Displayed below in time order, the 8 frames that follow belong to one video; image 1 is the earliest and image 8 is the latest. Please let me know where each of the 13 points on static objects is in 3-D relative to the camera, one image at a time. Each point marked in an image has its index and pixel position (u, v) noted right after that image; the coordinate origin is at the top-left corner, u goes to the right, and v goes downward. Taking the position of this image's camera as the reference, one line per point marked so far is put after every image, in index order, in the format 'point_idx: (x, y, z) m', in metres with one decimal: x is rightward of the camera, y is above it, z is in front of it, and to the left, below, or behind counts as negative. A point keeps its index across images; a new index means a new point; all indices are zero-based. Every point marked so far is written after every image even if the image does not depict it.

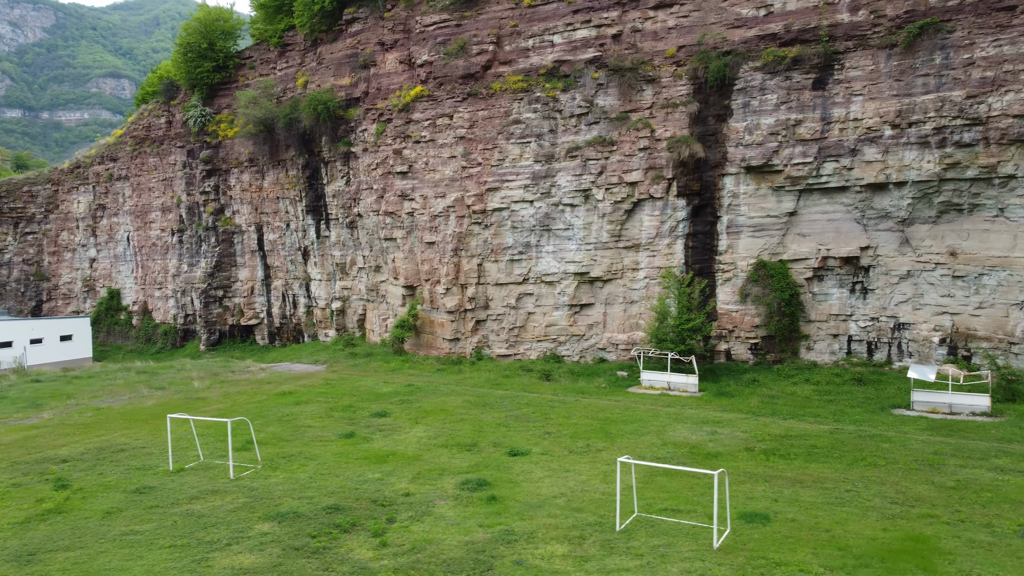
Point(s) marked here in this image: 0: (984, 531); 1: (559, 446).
0: (+5.8, -3.0, +10.0) m
1: (+0.8, -2.8, +14.1) m
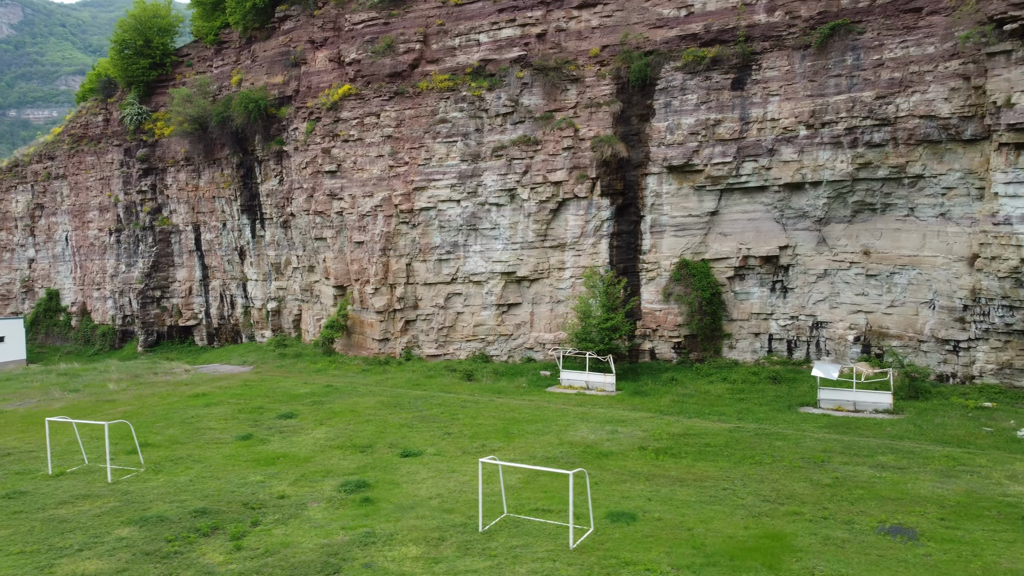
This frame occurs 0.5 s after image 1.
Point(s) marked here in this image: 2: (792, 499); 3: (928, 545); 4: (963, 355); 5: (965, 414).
0: (+4.1, -3.0, +10.1) m
1: (-1.0, -2.7, +14.1) m
2: (+3.8, -2.9, +11.2) m
3: (+4.8, -3.0, +9.5) m
4: (+9.9, -1.5, +17.8) m
5: (+8.7, -2.4, +15.7) m
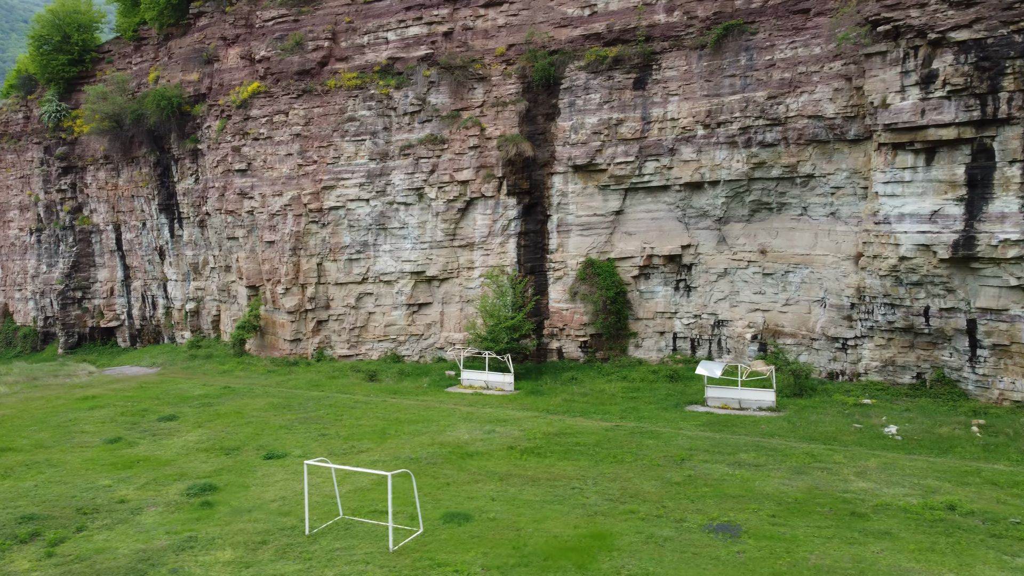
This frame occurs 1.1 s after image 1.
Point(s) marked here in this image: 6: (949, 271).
0: (+2.0, -3.0, +10.1) m
1: (-3.3, -2.7, +13.9) m
2: (+1.7, -2.9, +11.2) m
3: (+2.7, -3.0, +9.5) m
4: (+7.5, -1.4, +18.0) m
5: (+6.4, -2.4, +15.8) m
6: (+8.6, +0.3, +16.0) m
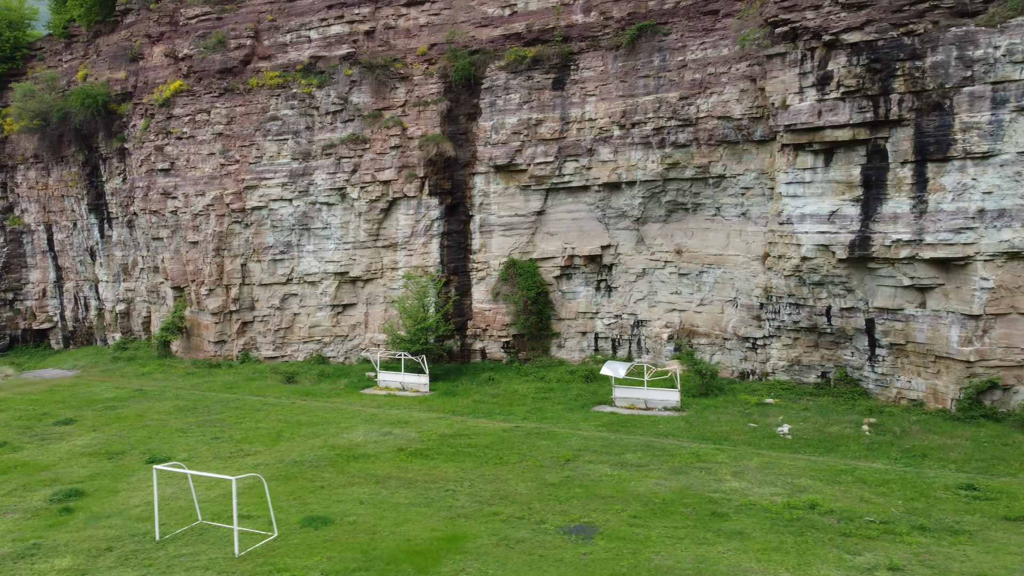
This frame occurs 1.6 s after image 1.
0: (+0.2, -3.0, +10.1) m
1: (-5.1, -2.8, +13.8) m
2: (-0.1, -2.9, +11.1) m
3: (+1.0, -3.0, +9.5) m
4: (+5.5, -1.4, +18.1) m
5: (+4.5, -2.4, +15.9) m
6: (+6.6, +0.3, +16.1) m
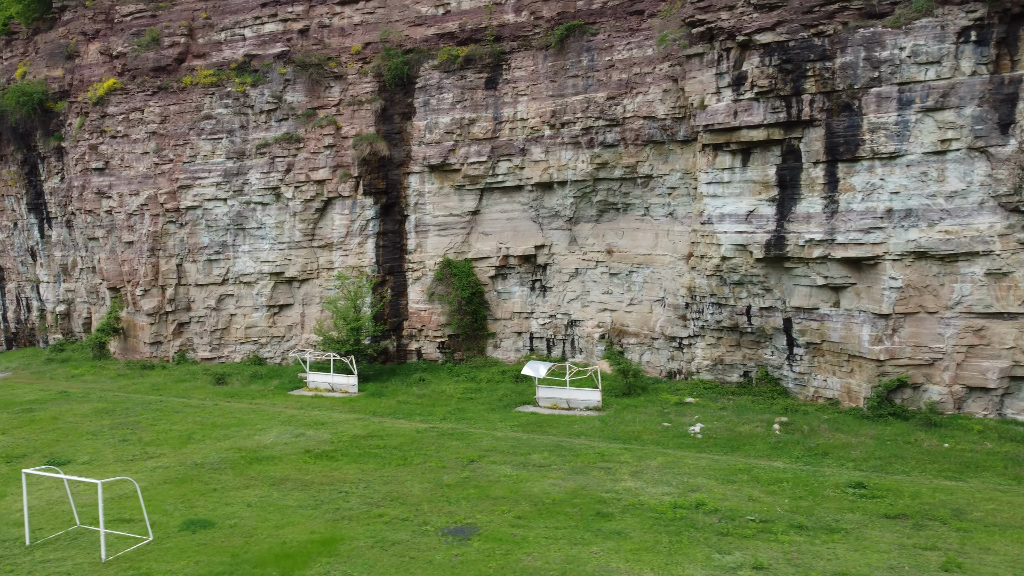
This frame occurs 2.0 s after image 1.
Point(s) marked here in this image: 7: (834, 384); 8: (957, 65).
0: (-1.3, -3.0, +10.0) m
1: (-6.7, -2.8, +13.6) m
2: (-1.6, -2.9, +11.1) m
3: (-0.5, -3.0, +9.4) m
4: (+3.9, -1.4, +18.2) m
5: (+2.9, -2.4, +15.9) m
6: (+5.0, +0.4, +16.1) m
7: (+6.2, -1.8, +15.7) m
8: (+7.6, +3.8, +13.9) m
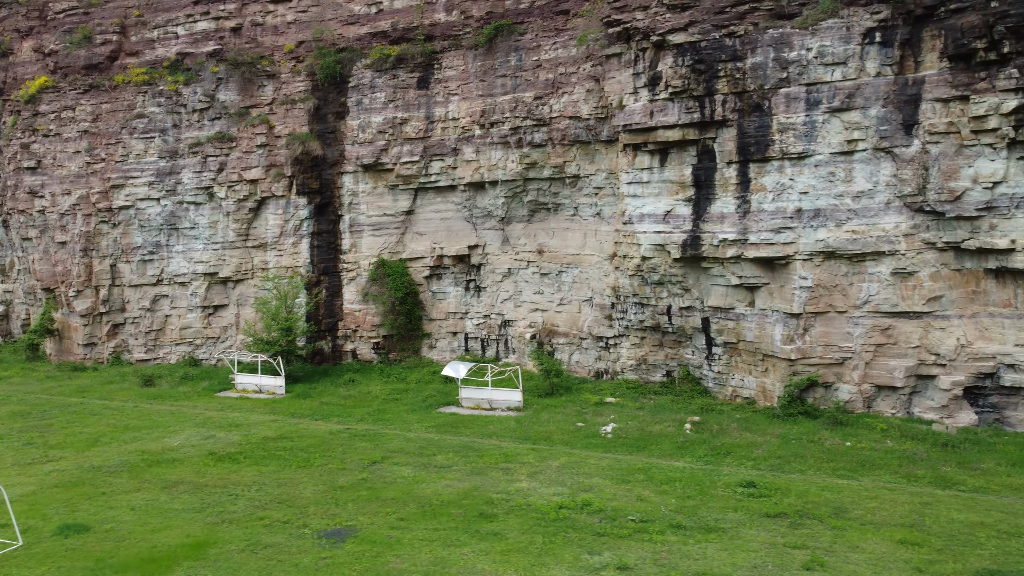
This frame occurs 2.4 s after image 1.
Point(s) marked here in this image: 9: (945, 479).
0: (-2.8, -3.0, +9.9) m
1: (-8.2, -2.8, +13.4) m
2: (-3.1, -2.9, +11.0) m
3: (-2.0, -3.0, +9.4) m
4: (+2.2, -1.4, +18.2) m
5: (+1.3, -2.4, +15.9) m
6: (+3.4, +0.4, +16.2) m
7: (+4.6, -1.8, +15.7) m
8: (+6.0, +3.8, +14.0) m
9: (+6.2, -2.7, +11.5) m
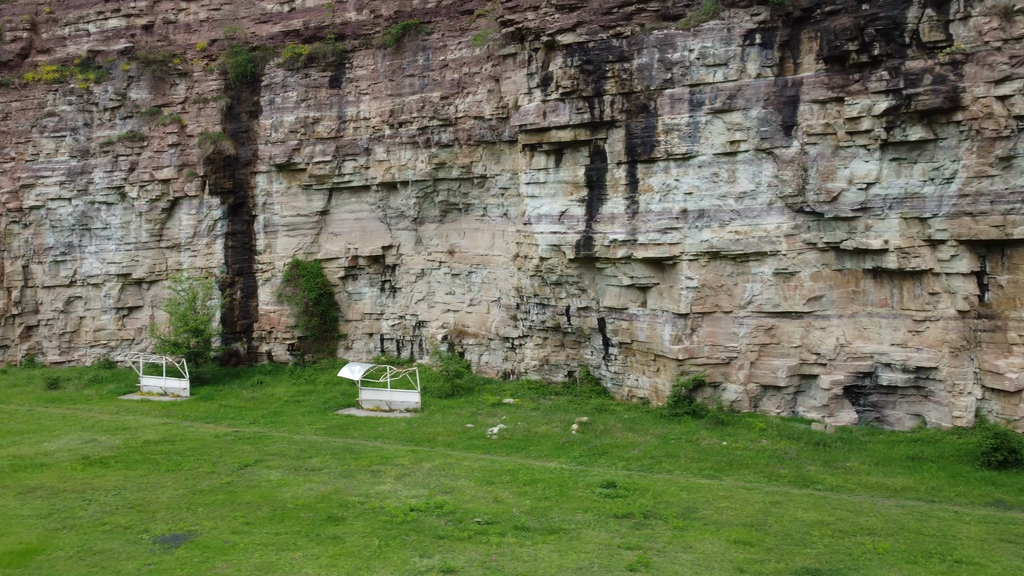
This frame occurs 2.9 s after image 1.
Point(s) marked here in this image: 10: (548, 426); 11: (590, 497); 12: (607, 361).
0: (-4.7, -3.0, +9.7) m
1: (-10.2, -2.8, +13.1) m
2: (-5.1, -2.9, +10.8) m
3: (-3.9, -3.0, +9.2) m
4: (+0.1, -1.4, +18.1) m
5: (-0.7, -2.4, +15.9) m
6: (+1.3, +0.3, +16.2) m
7: (+2.6, -1.8, +15.7) m
8: (+4.0, +3.8, +14.0) m
9: (+4.2, -2.7, +11.6) m
10: (+0.7, -2.5, +14.7) m
11: (+1.0, -2.8, +10.9) m
12: (+1.9, -1.5, +16.4) m
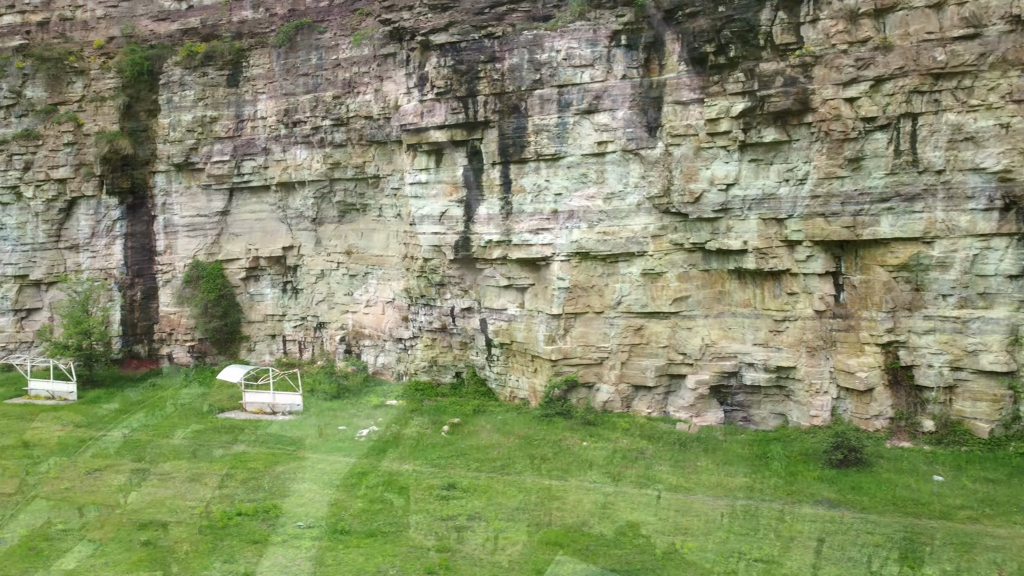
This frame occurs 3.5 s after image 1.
0: (-6.8, -3.0, +9.5) m
1: (-12.5, -2.9, +12.7) m
2: (-7.3, -3.0, +10.6) m
3: (-6.0, -3.0, +9.0) m
4: (-2.3, -1.5, +18.0) m
5: (-3.1, -2.4, +15.8) m
6: (-1.0, +0.3, +16.1) m
7: (+0.2, -1.9, +15.7) m
8: (+1.7, +3.8, +14.1) m
9: (+2.0, -2.7, +11.6) m
10: (-1.7, -2.5, +14.6) m
11: (-1.2, -2.8, +10.9) m
12: (-0.4, -1.5, +16.4) m
